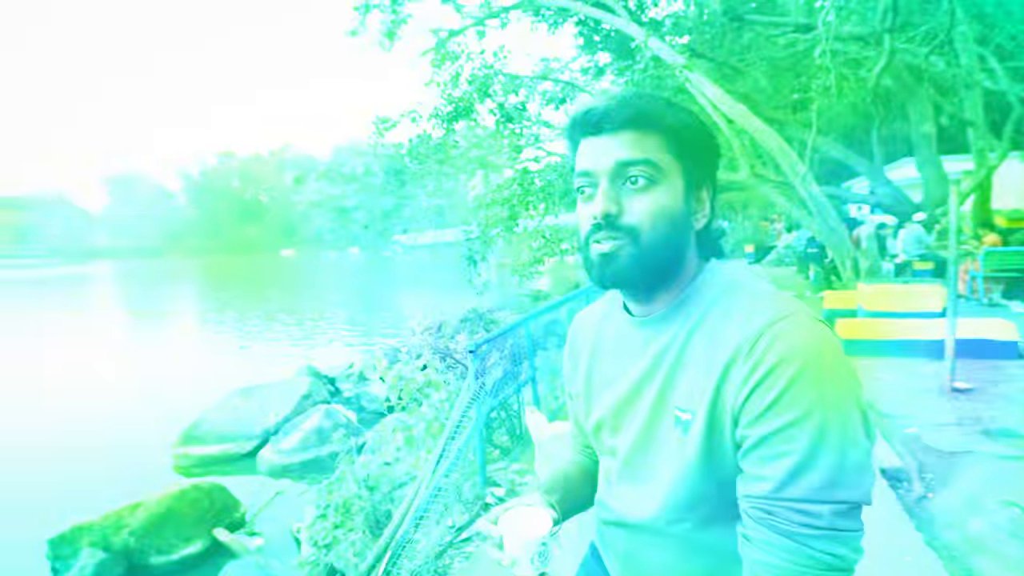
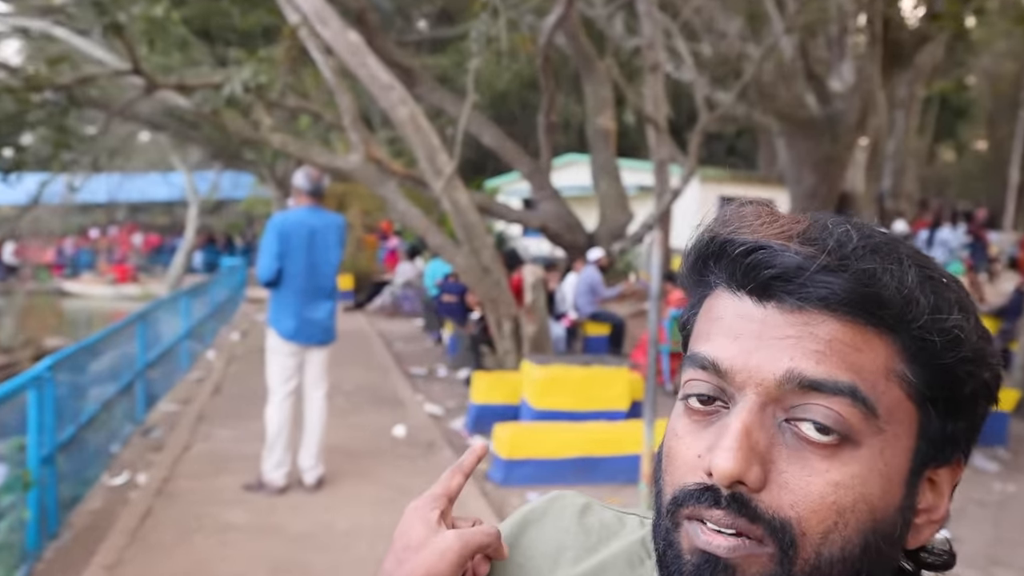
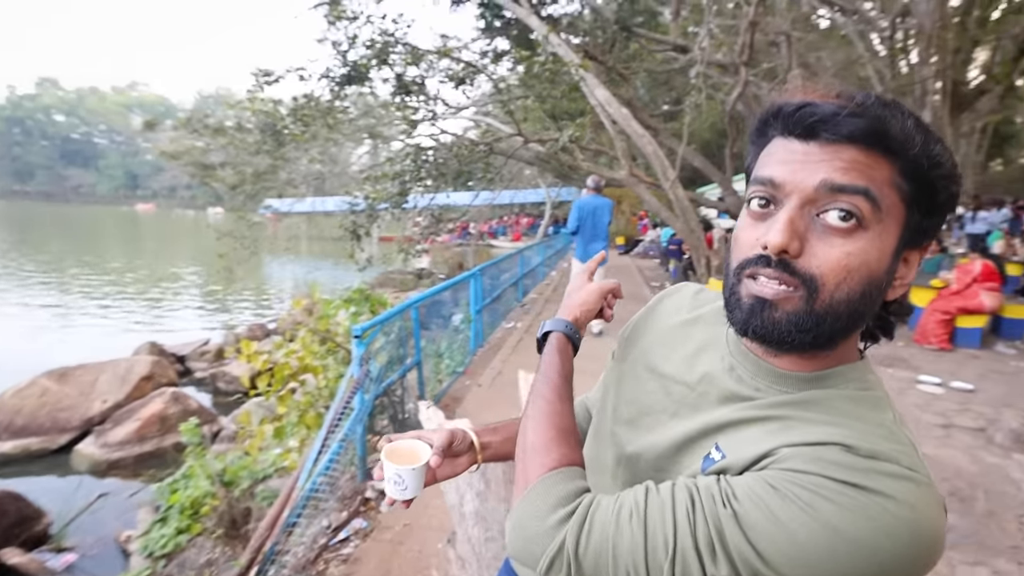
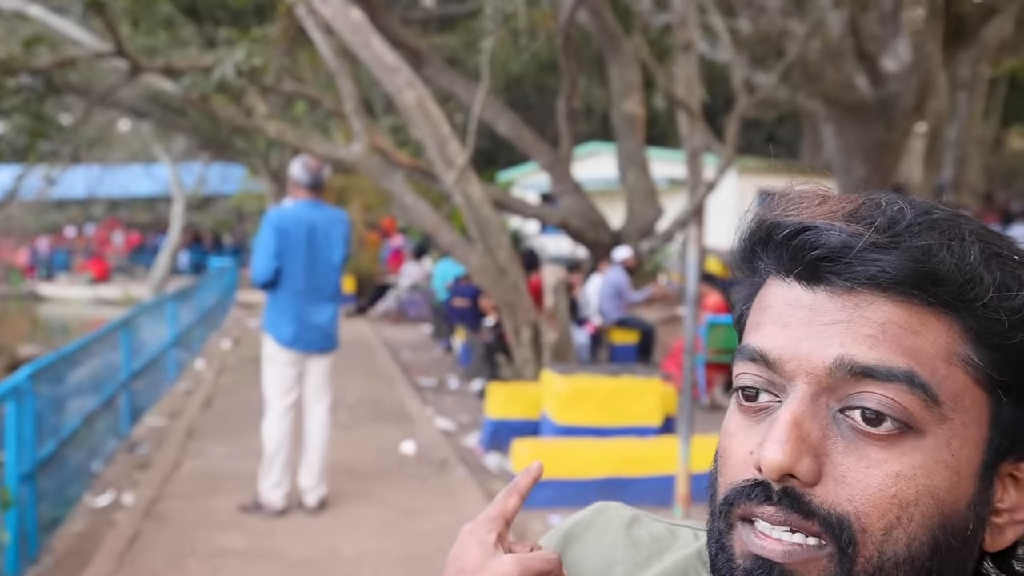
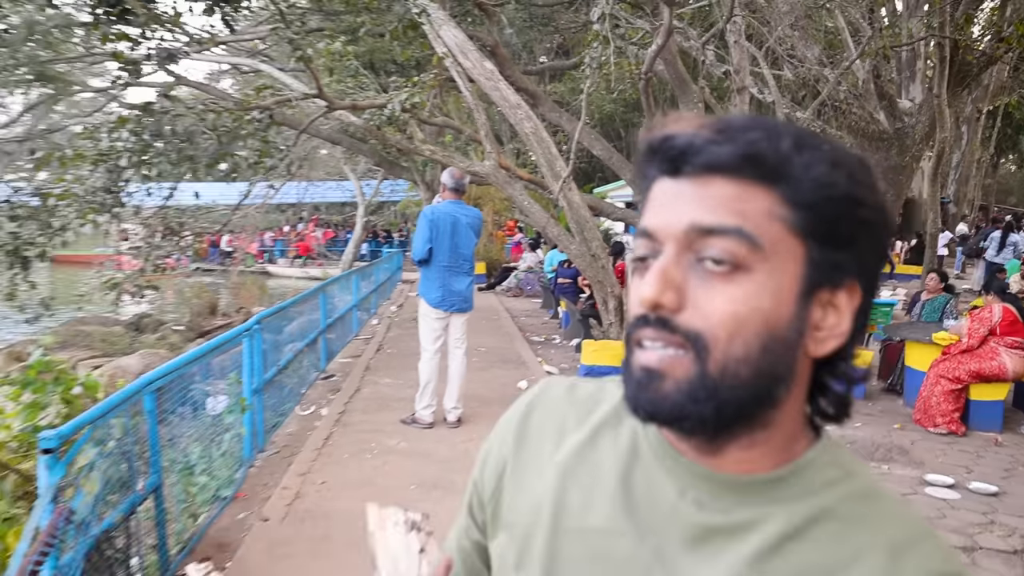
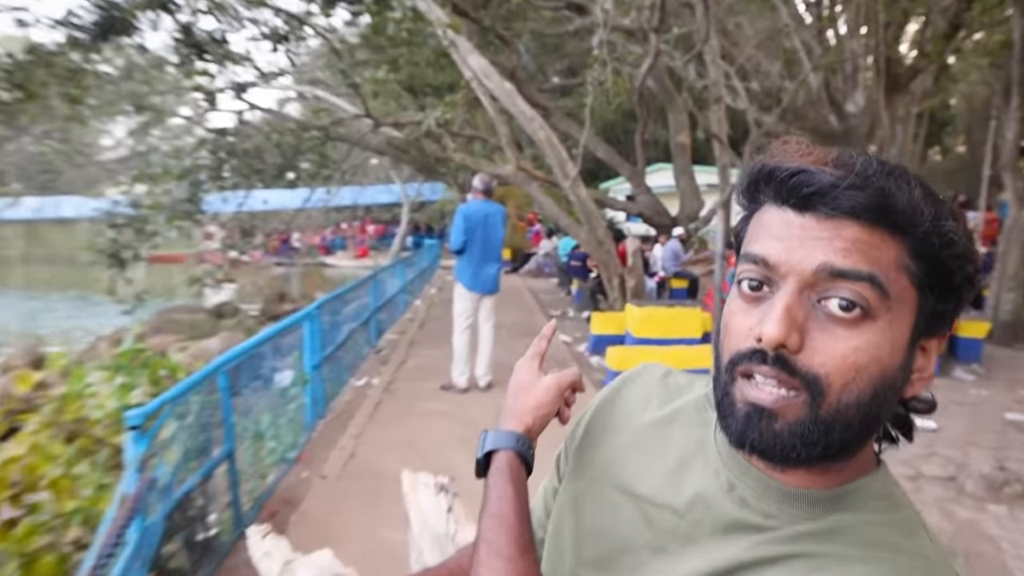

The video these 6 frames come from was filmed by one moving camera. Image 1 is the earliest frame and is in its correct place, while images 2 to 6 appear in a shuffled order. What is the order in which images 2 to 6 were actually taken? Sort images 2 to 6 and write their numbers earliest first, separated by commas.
3, 6, 2, 4, 5
